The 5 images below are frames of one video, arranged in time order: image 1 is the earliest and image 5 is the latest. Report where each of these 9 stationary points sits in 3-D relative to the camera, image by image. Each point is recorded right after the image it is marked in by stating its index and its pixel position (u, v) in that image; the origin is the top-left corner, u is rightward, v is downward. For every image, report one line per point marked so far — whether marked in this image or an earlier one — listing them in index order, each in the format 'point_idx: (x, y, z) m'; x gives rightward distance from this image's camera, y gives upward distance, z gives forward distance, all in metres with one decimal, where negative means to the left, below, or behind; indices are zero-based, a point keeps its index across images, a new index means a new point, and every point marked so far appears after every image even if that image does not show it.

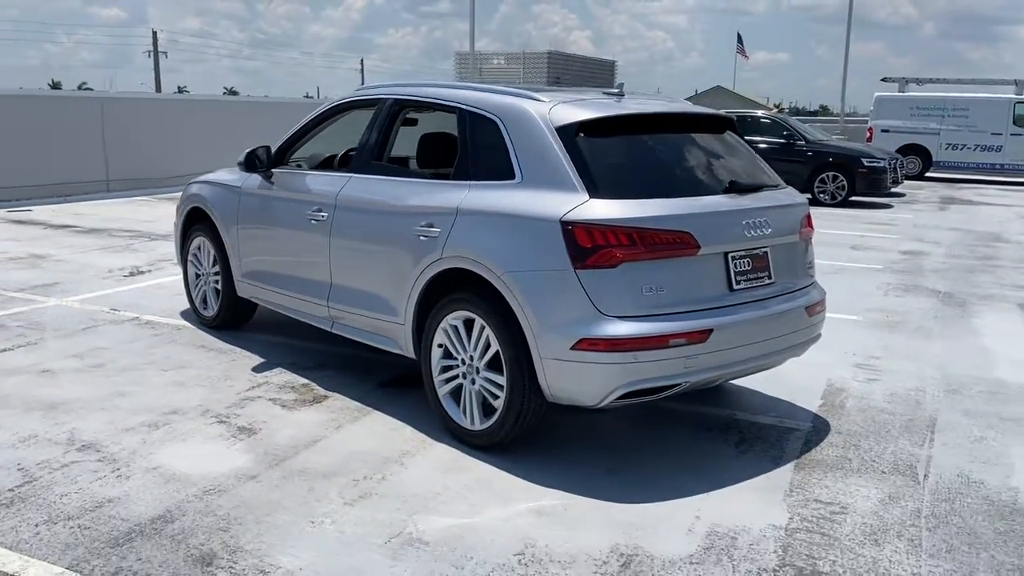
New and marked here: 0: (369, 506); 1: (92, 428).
0: (-0.6, -1.0, +4.0) m
1: (-2.2, -0.7, +4.8) m
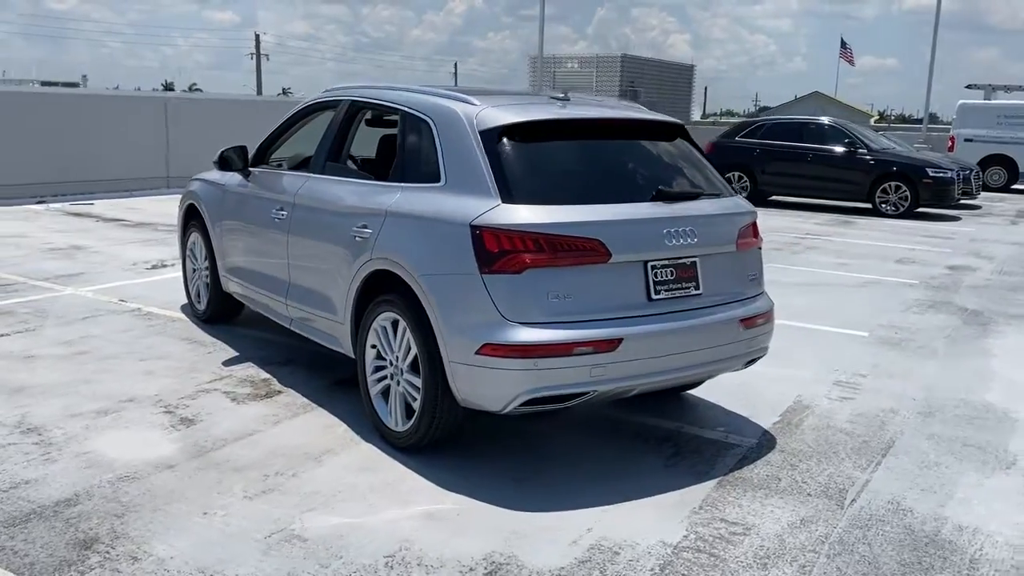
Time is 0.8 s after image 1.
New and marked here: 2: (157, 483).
0: (-1.1, -1.0, +4.0) m
1: (-2.6, -0.7, +5.0) m
2: (-1.7, -0.9, +4.2) m
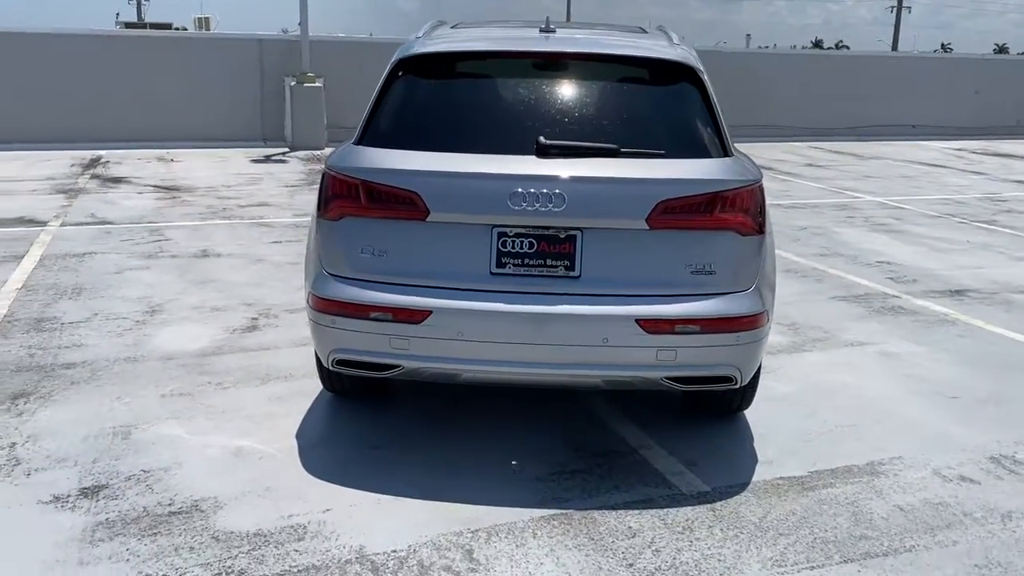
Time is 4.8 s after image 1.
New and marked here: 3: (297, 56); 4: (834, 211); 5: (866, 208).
0: (-1.7, -0.6, +4.5) m
1: (-2.3, -0.1, +6.2) m
2: (-2.0, -0.4, +4.9) m
3: (-3.5, +3.8, +14.8) m
4: (+3.8, +0.9, +10.6) m
5: (+4.4, +1.0, +11.0) m
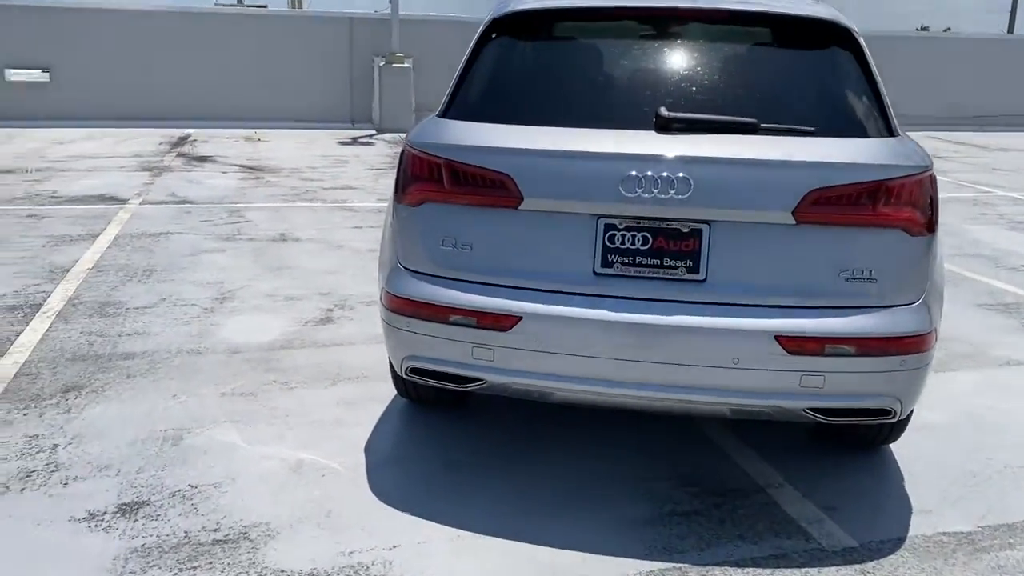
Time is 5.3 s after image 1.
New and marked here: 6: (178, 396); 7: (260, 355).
0: (-1.3, -0.5, +4.0) m
1: (-1.6, 0.0, +5.7) m
2: (-1.6, -0.4, +4.5) m
3: (-2.0, +4.1, +14.4) m
4: (+4.9, +0.9, +9.6) m
5: (+5.4, +0.9, +10.0) m
6: (-1.5, -0.5, +4.1) m
7: (-1.3, -0.3, +4.6) m
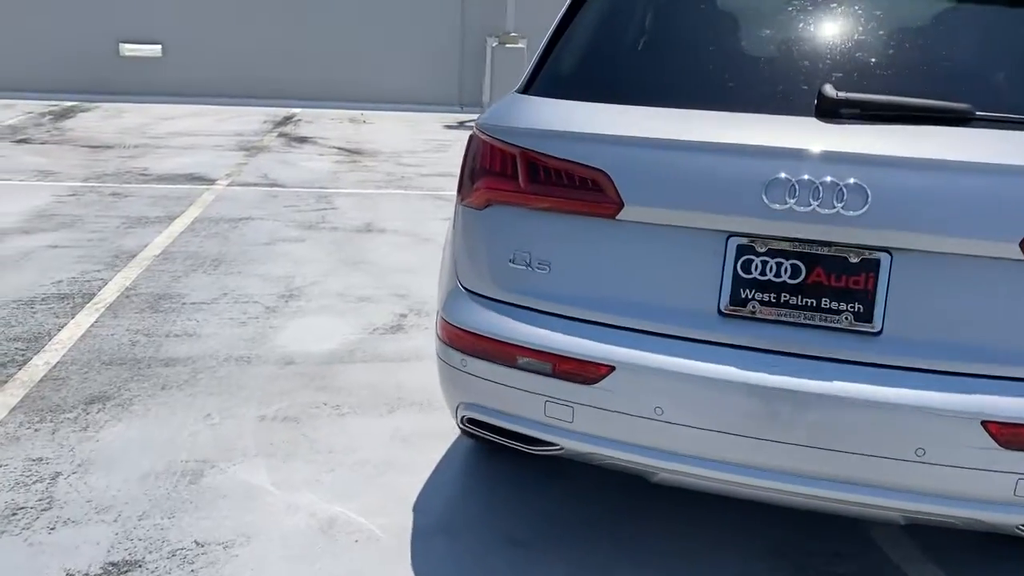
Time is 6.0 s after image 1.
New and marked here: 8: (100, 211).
0: (-0.9, -0.5, +3.4) m
1: (-1.1, 0.0, +5.1) m
2: (-1.2, -0.4, +3.9) m
3: (-0.1, +4.2, +13.7) m
4: (+5.9, +0.6, +8.2) m
5: (+6.5, +0.7, +8.5) m
6: (-1.2, -0.5, +3.5) m
7: (-0.9, -0.4, +4.0) m
8: (-3.0, +0.6, +6.6) m
